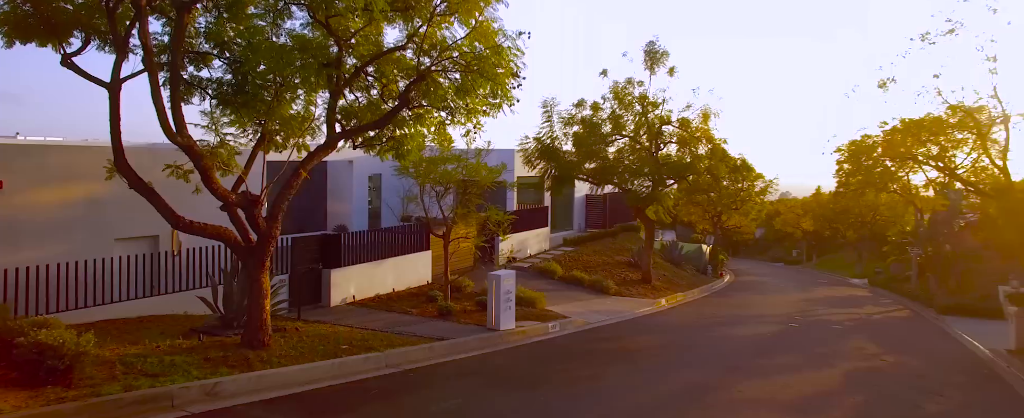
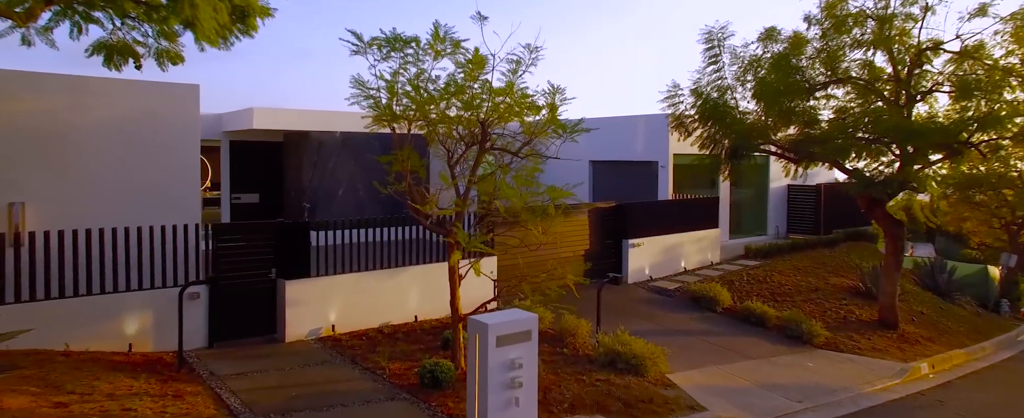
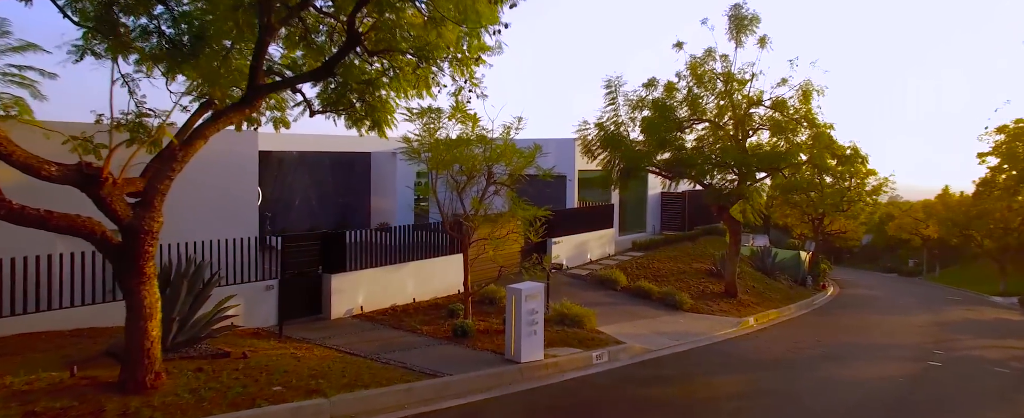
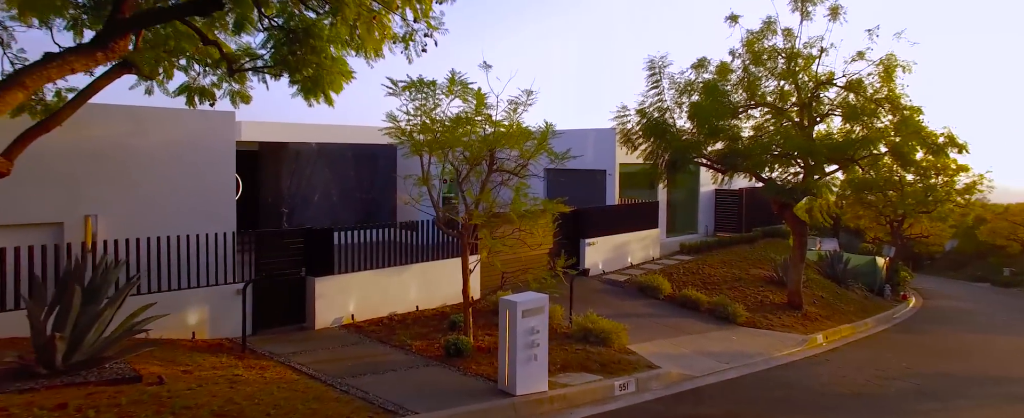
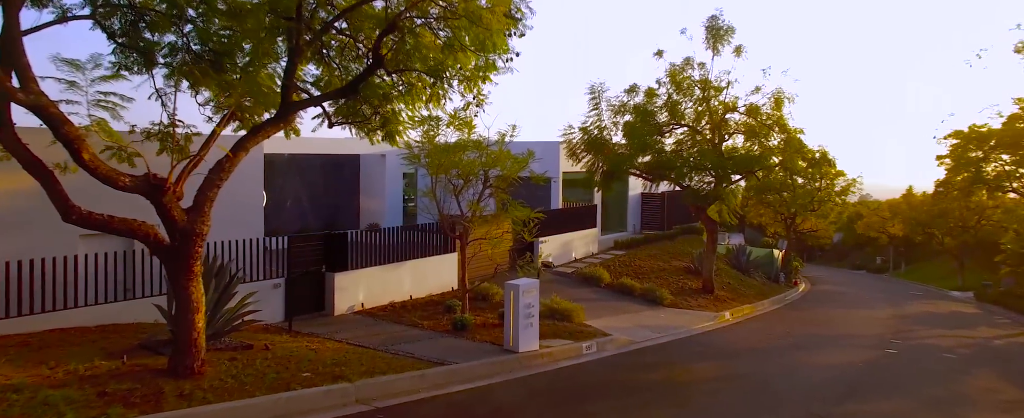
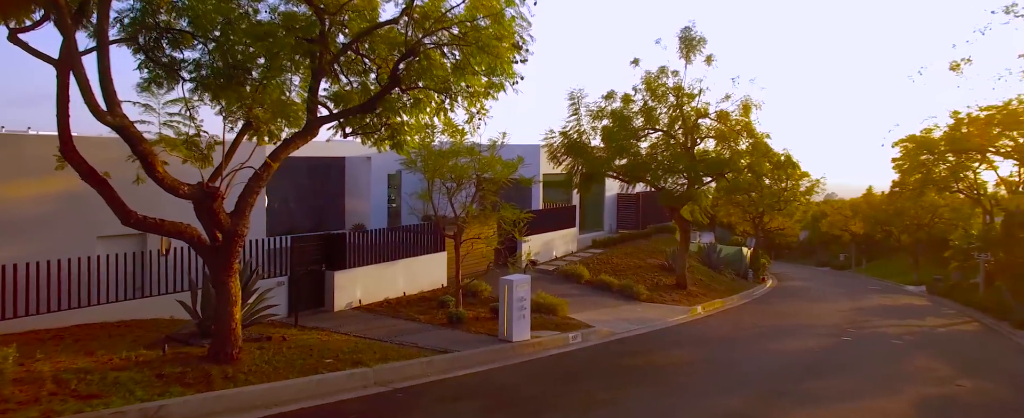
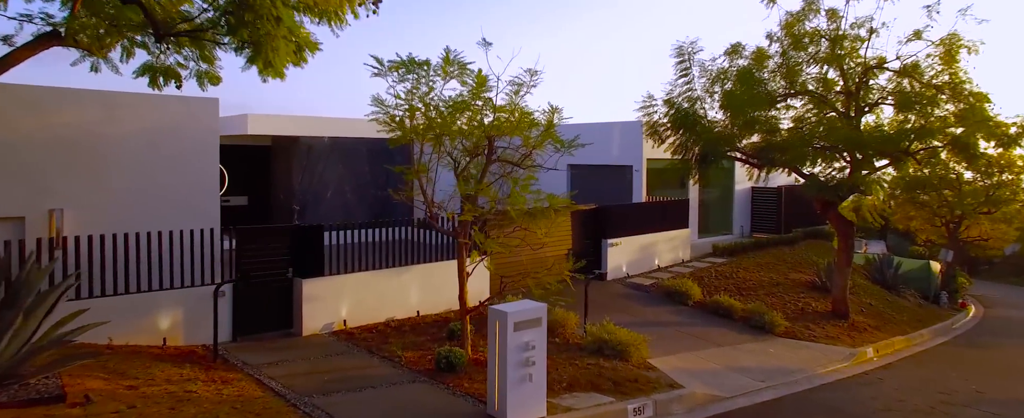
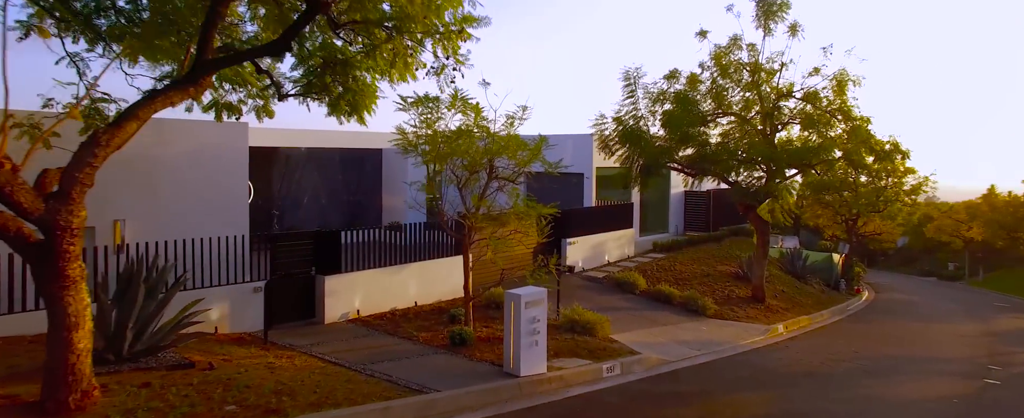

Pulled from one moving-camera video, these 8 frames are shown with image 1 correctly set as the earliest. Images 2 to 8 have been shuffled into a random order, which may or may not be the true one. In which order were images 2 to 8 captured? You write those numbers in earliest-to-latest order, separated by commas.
6, 5, 3, 8, 4, 7, 2
